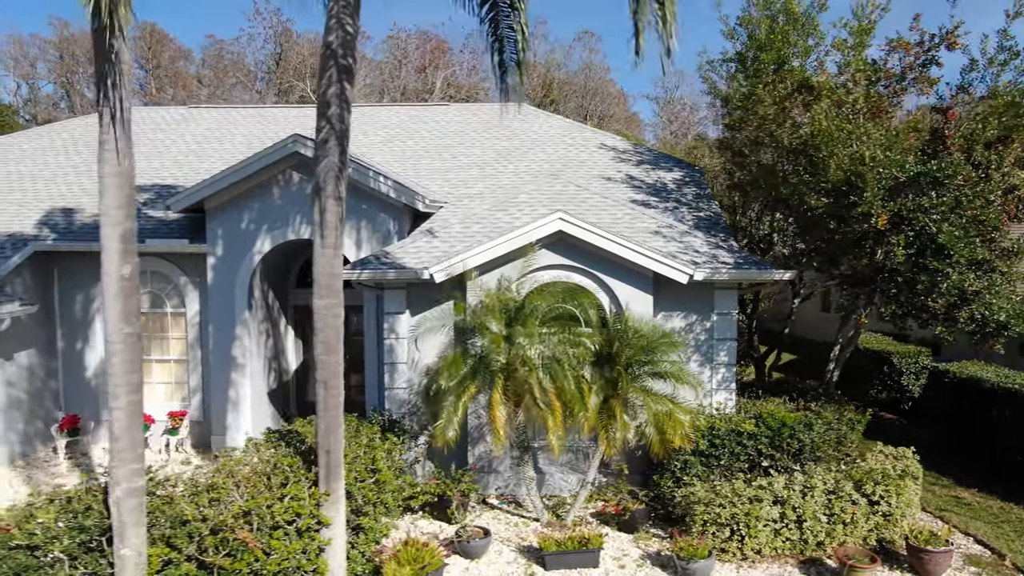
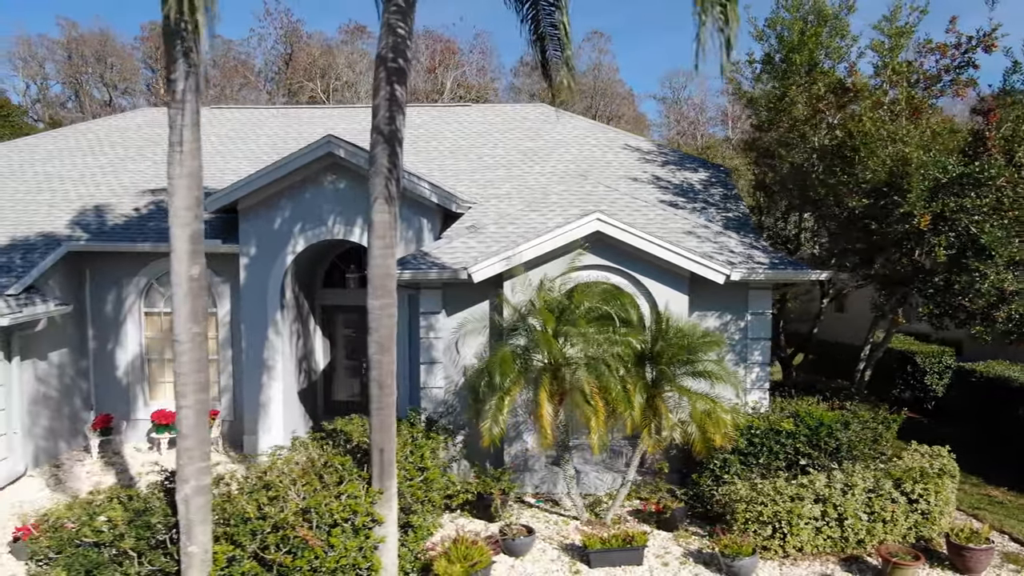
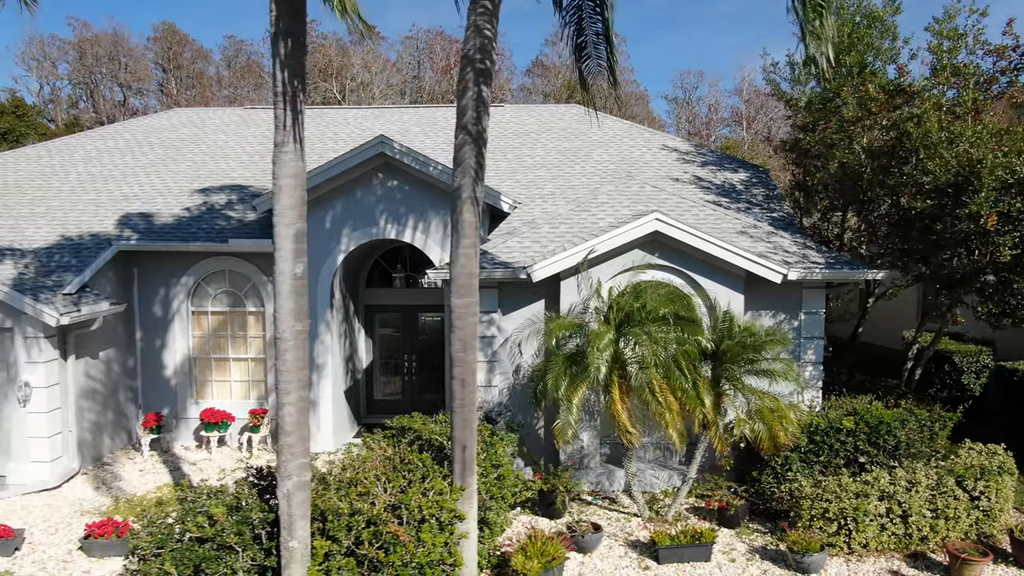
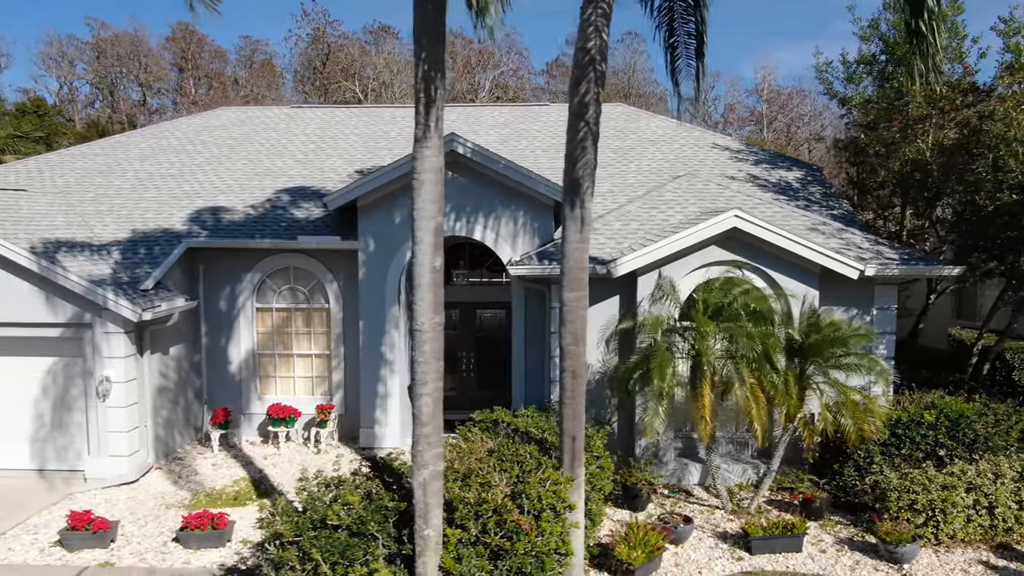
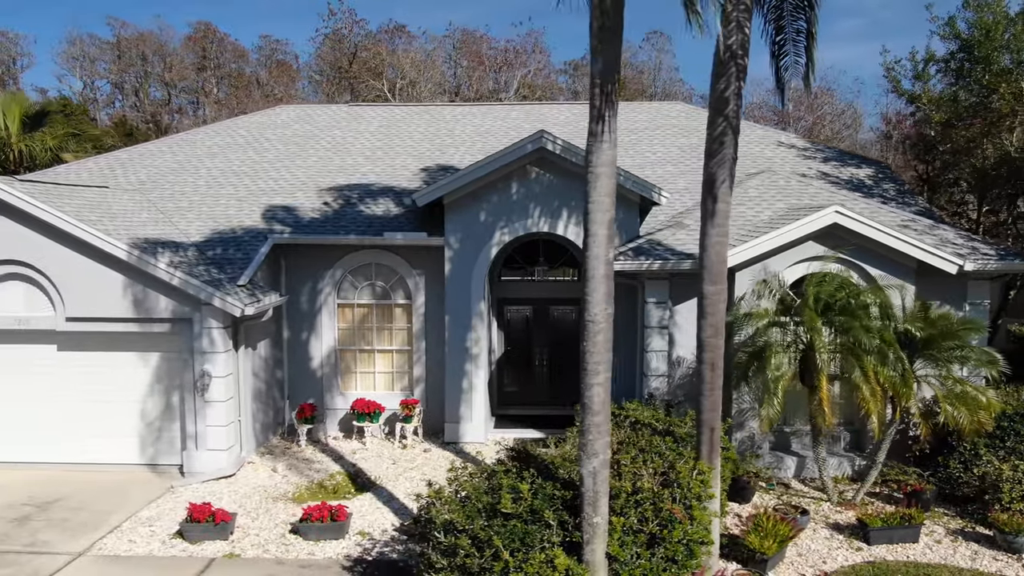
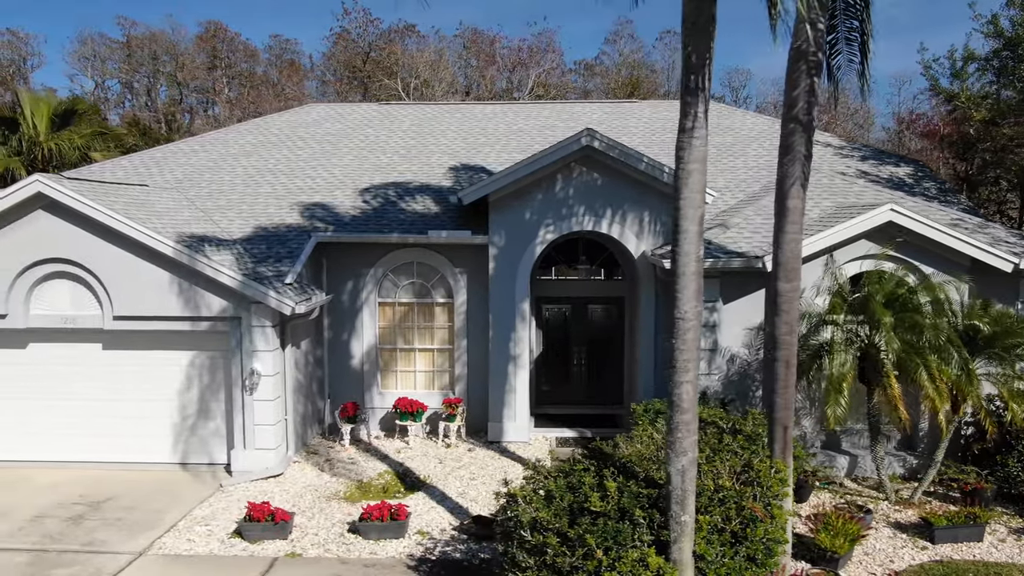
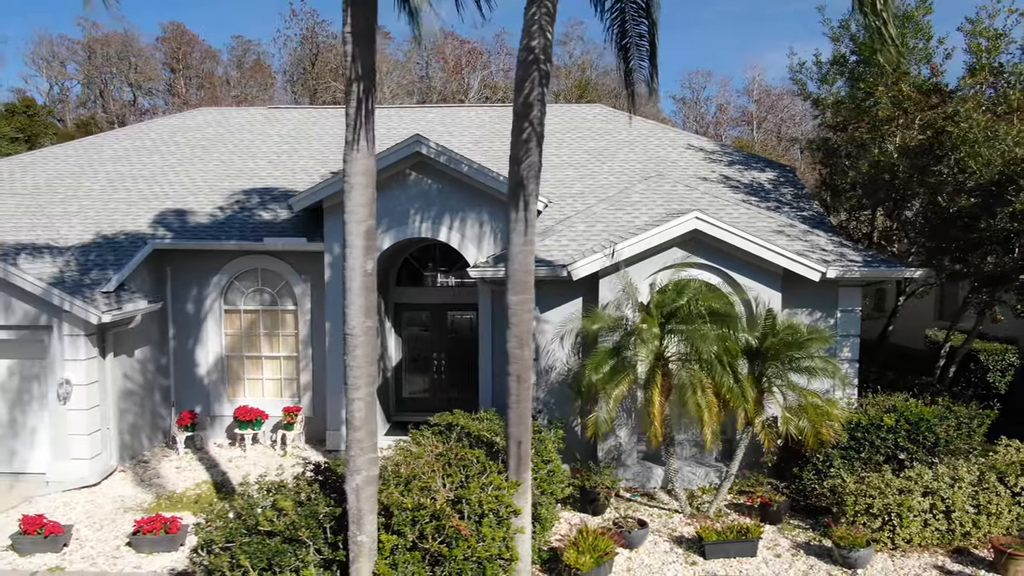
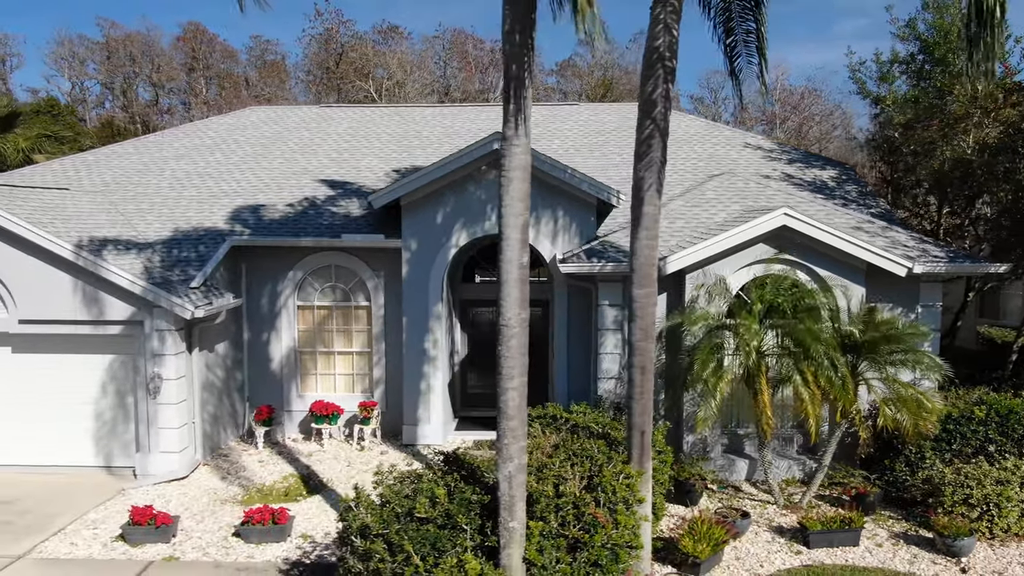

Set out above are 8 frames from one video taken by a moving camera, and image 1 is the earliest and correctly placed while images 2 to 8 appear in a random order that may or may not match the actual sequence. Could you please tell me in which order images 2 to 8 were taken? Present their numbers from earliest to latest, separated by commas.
2, 3, 7, 4, 8, 5, 6
